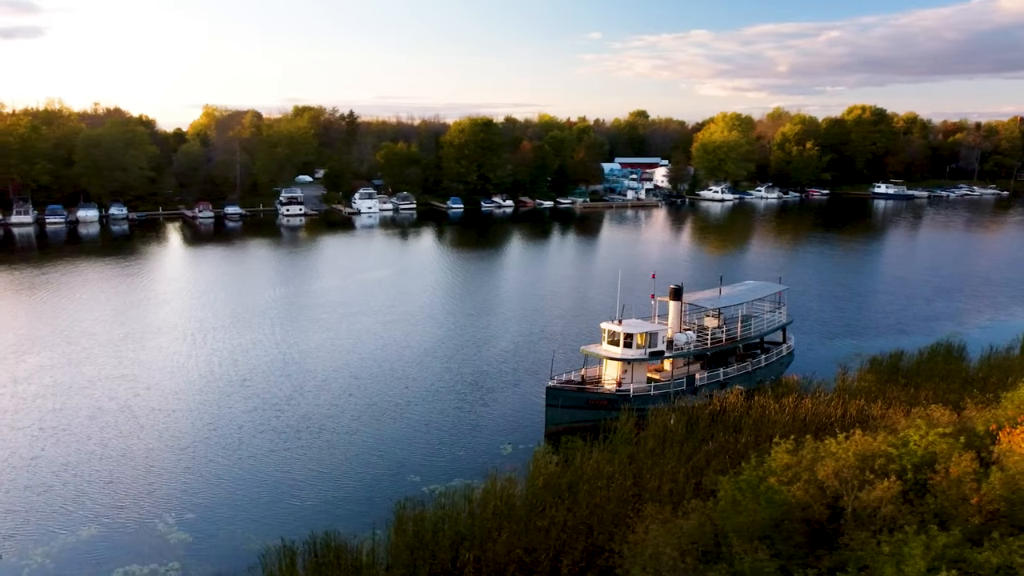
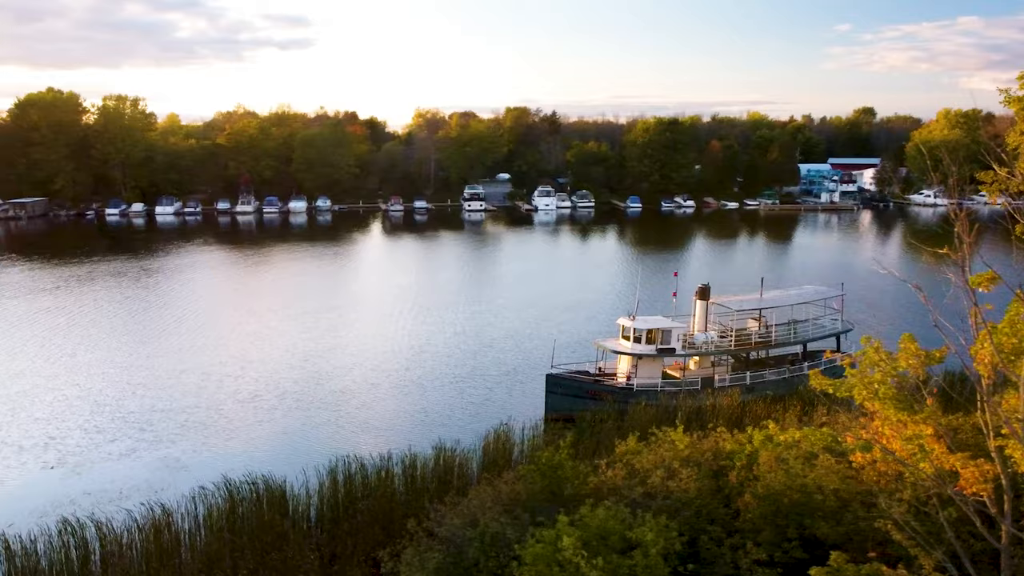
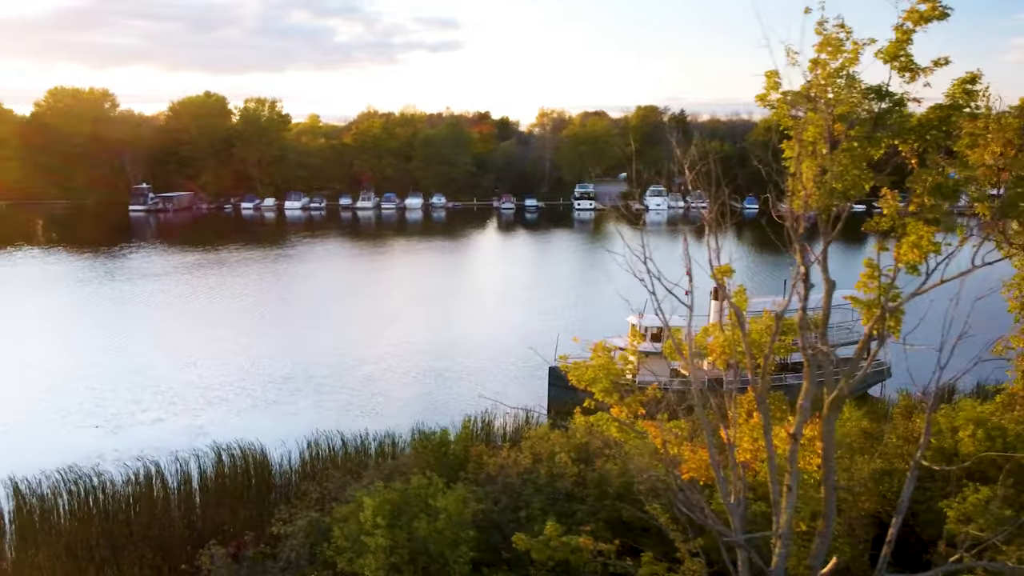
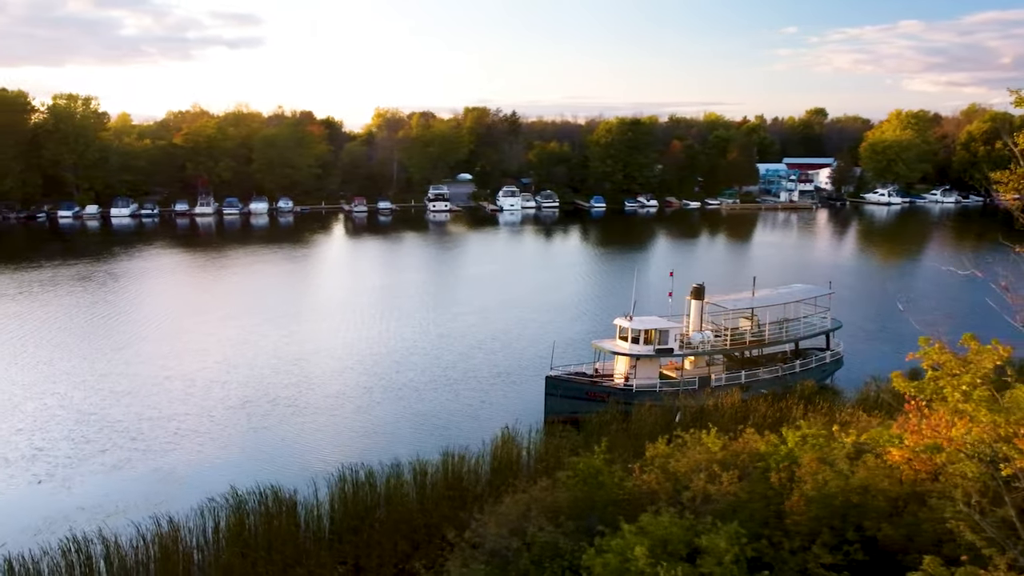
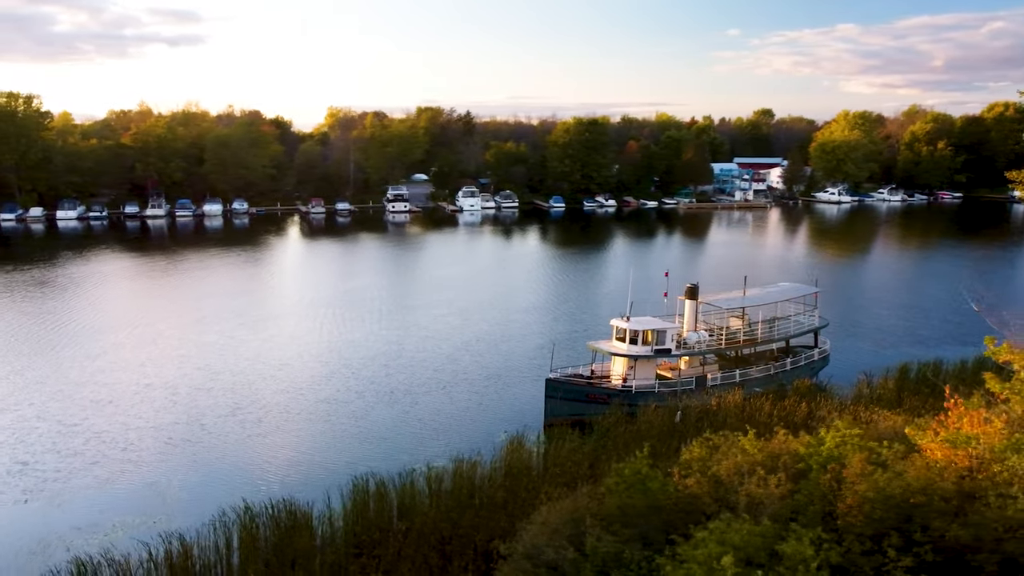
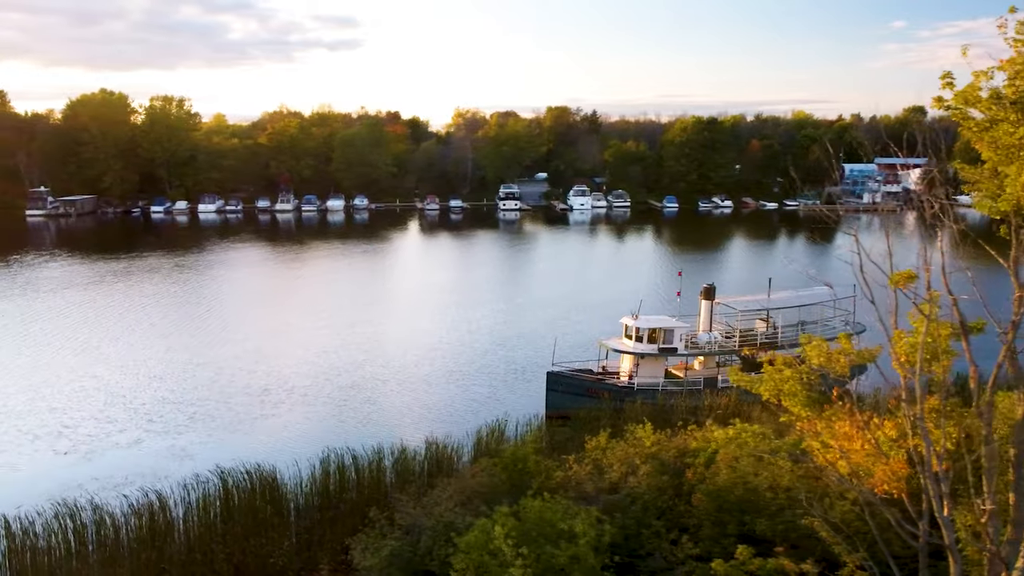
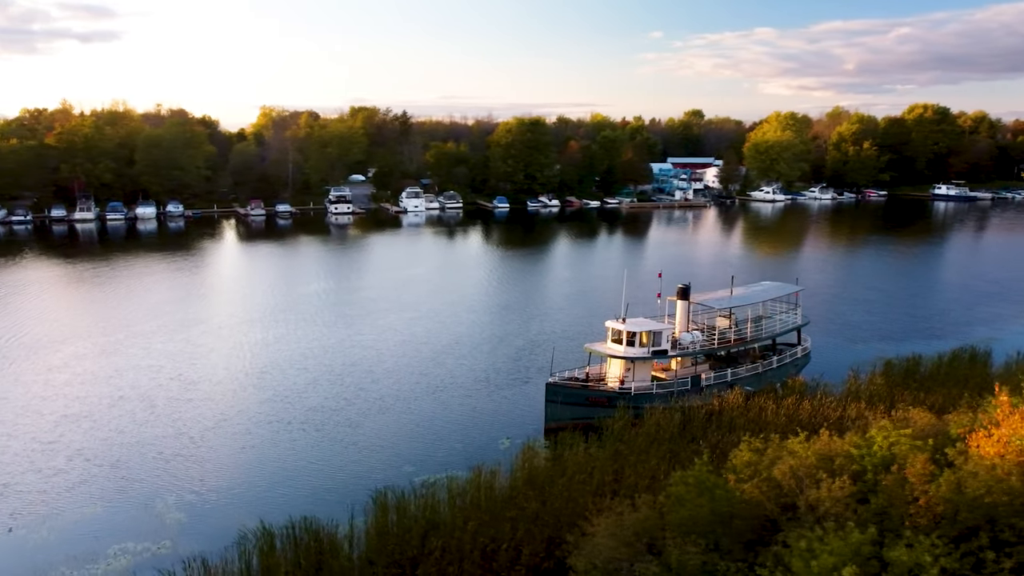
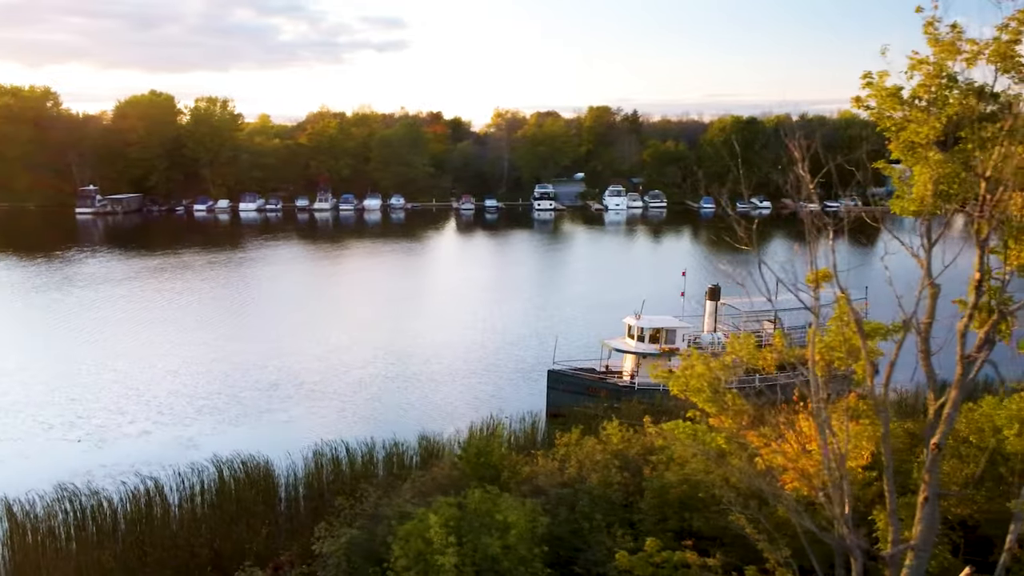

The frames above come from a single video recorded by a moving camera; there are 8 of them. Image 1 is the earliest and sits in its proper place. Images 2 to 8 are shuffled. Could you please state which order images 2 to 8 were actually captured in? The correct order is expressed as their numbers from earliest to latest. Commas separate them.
7, 5, 4, 2, 6, 8, 3
